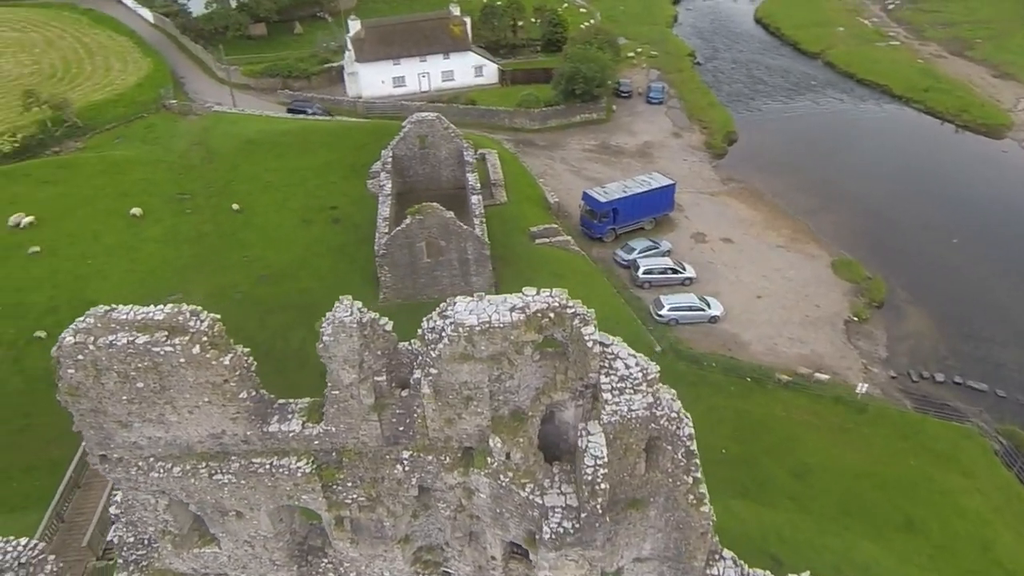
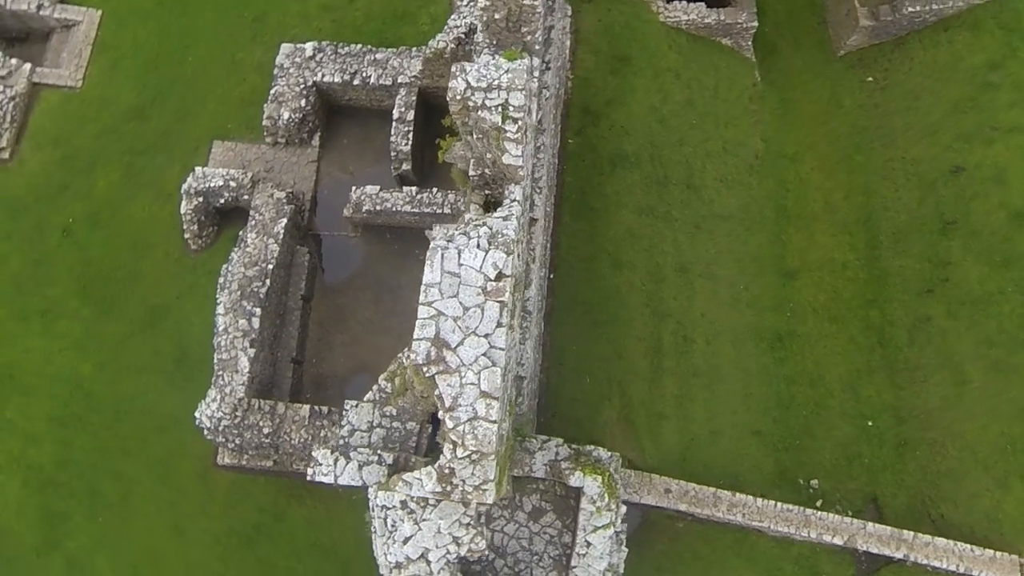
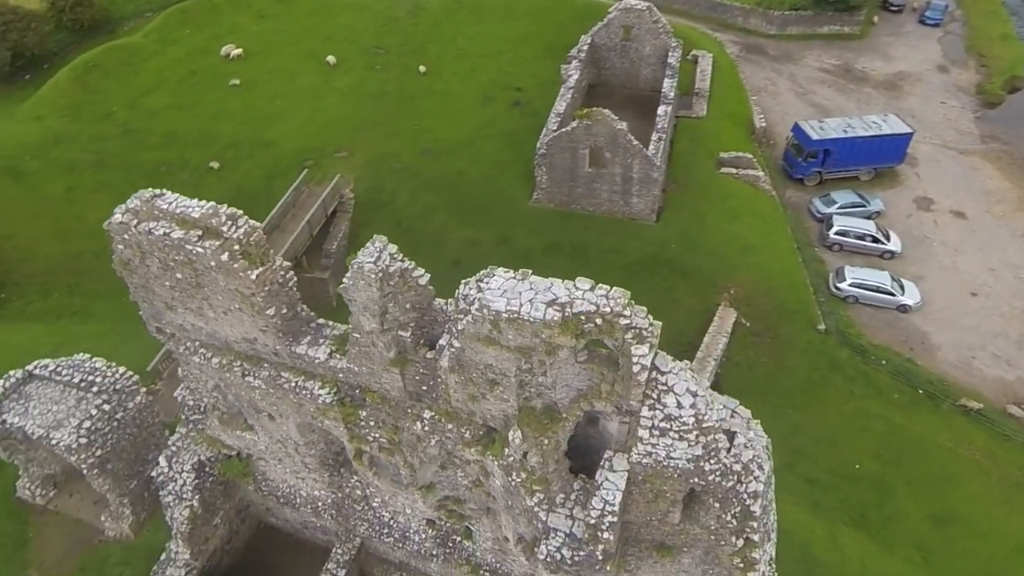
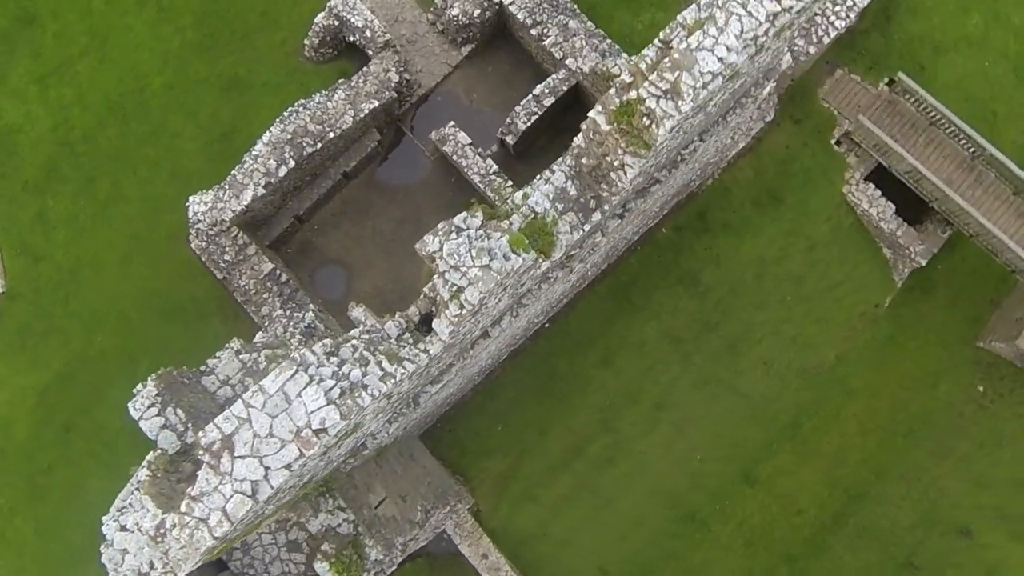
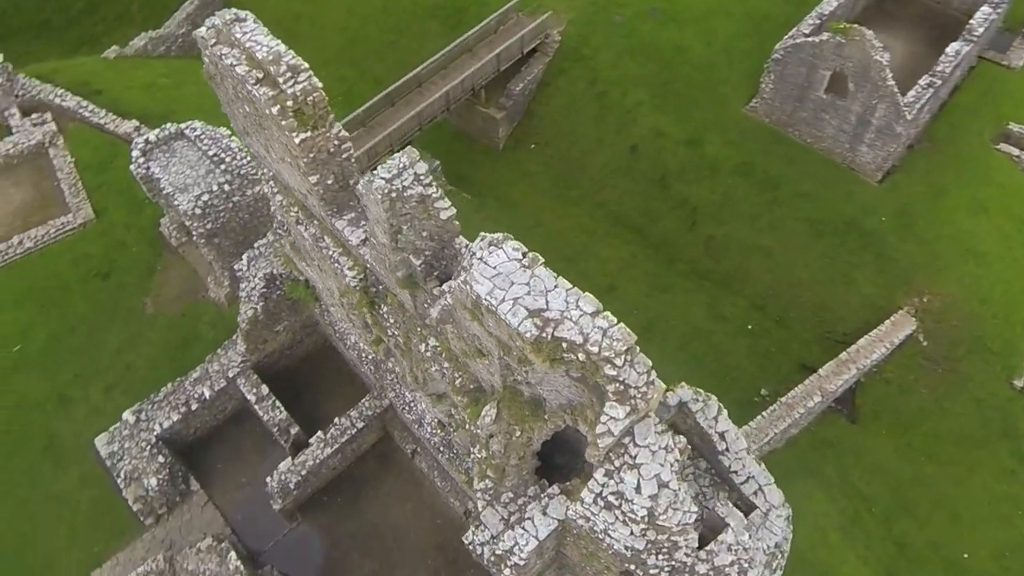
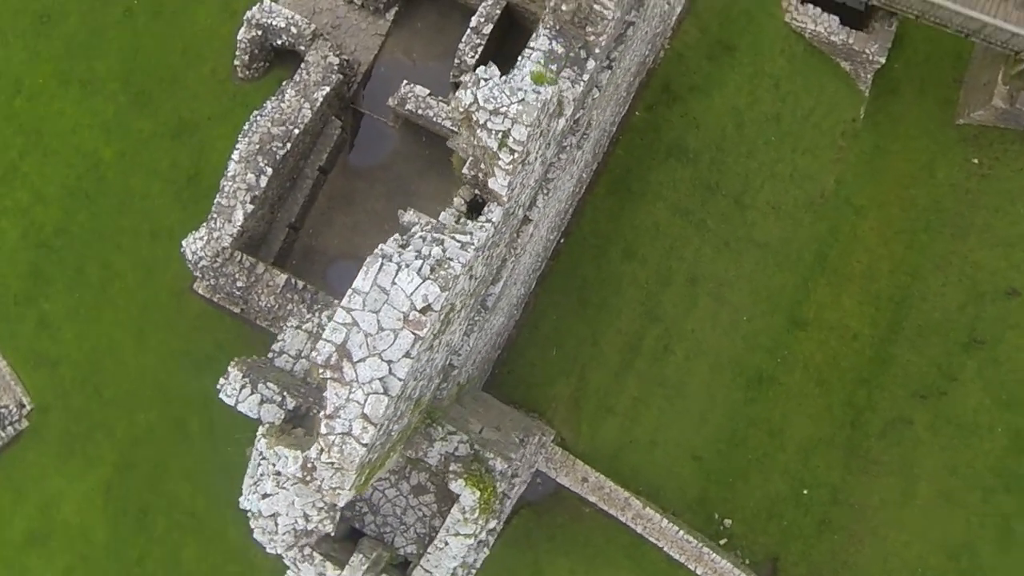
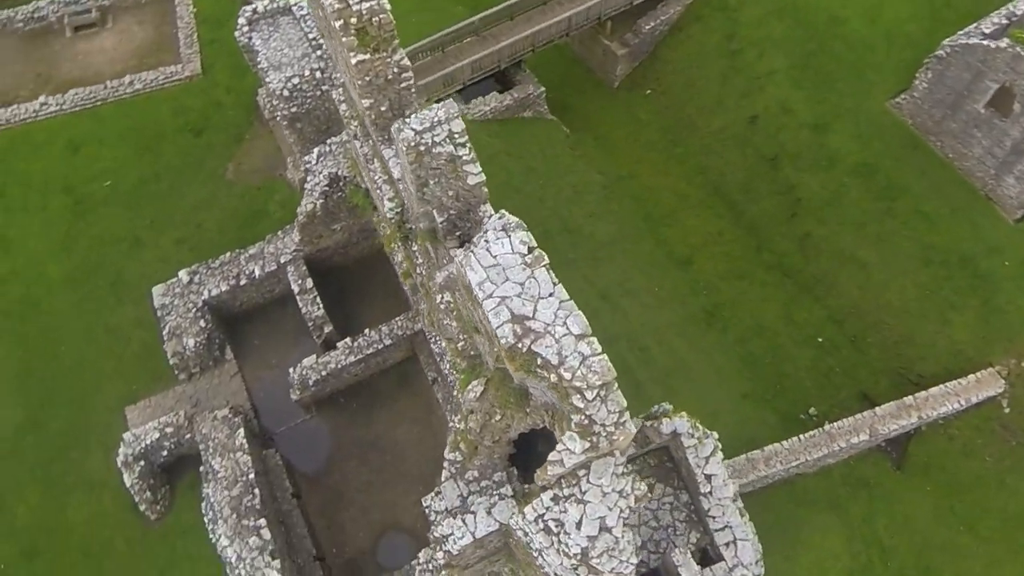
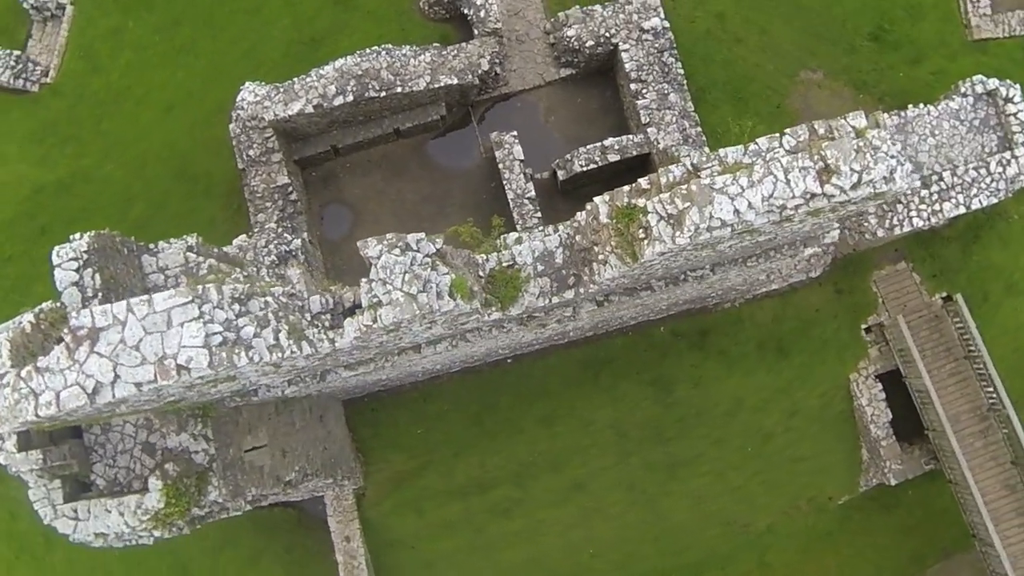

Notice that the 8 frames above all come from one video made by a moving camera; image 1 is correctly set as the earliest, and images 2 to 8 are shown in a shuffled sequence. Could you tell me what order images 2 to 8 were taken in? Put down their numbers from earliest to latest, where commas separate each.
3, 5, 7, 2, 6, 4, 8
